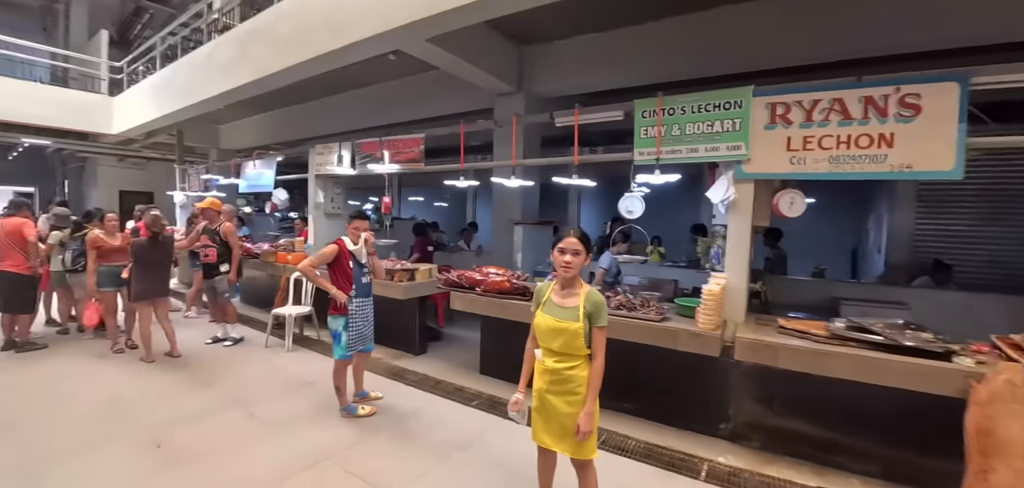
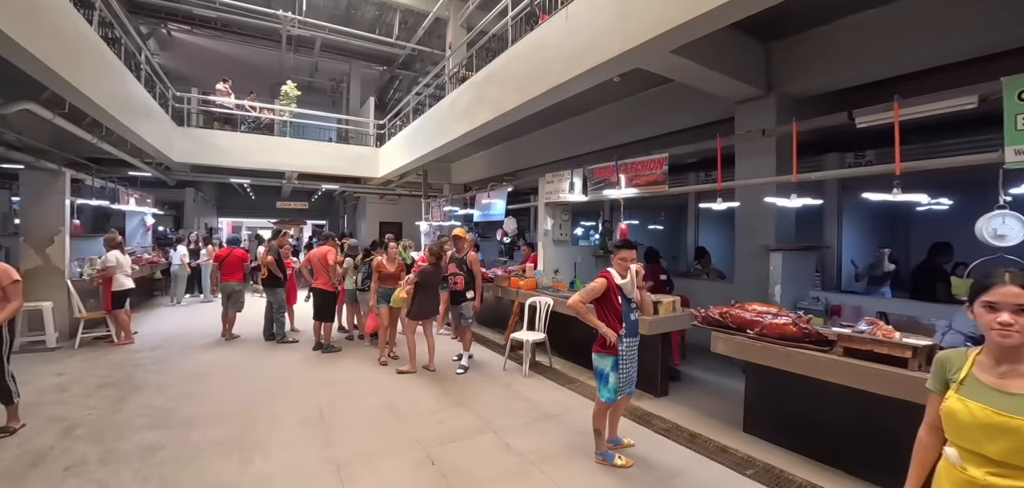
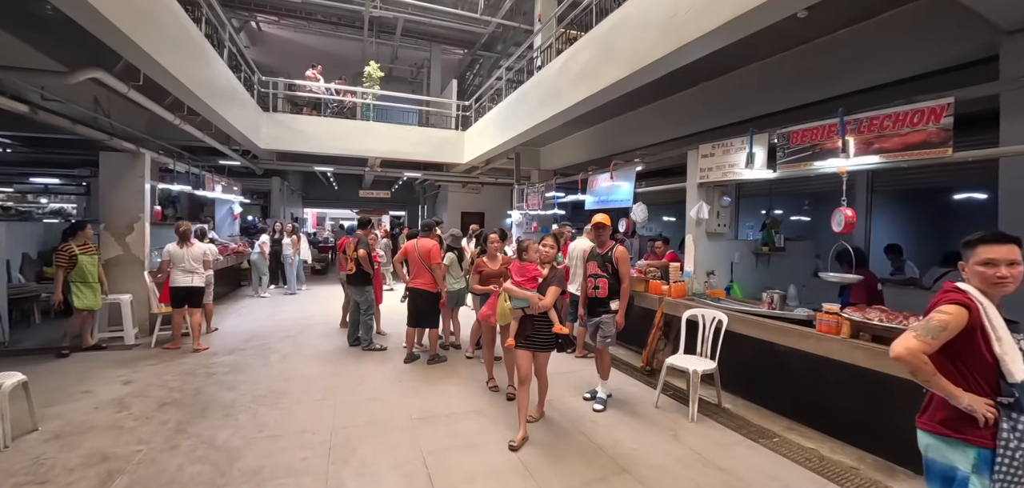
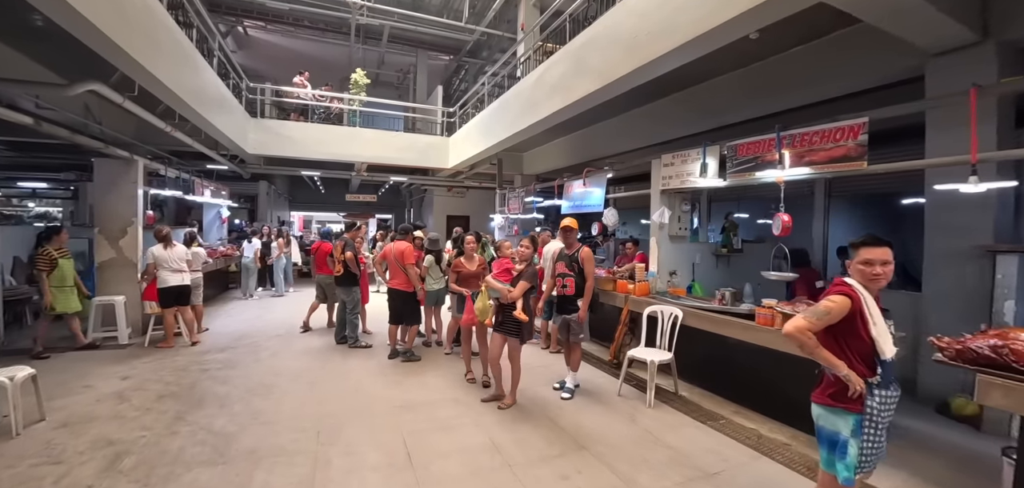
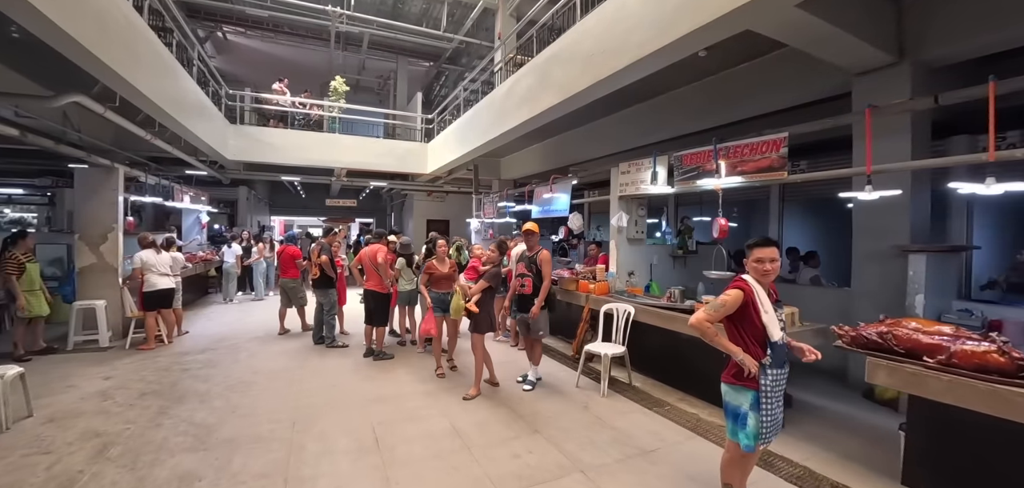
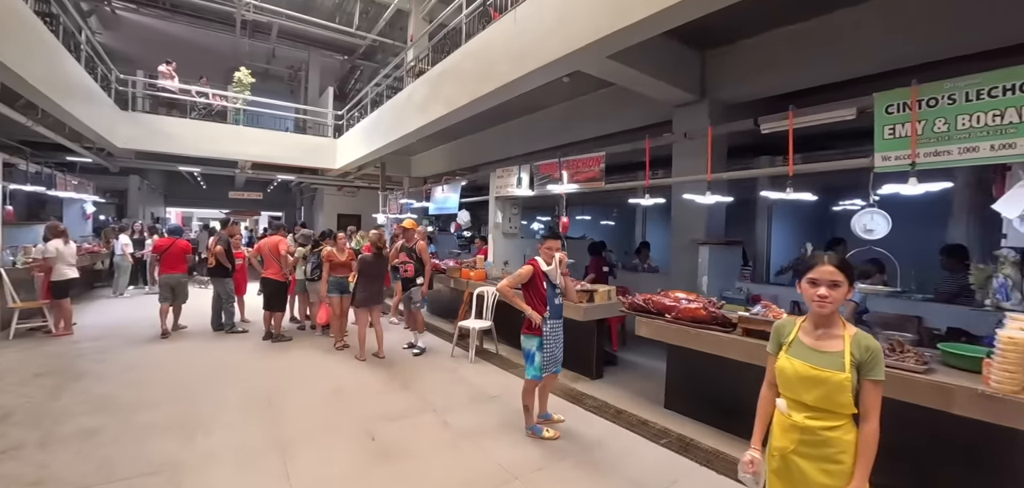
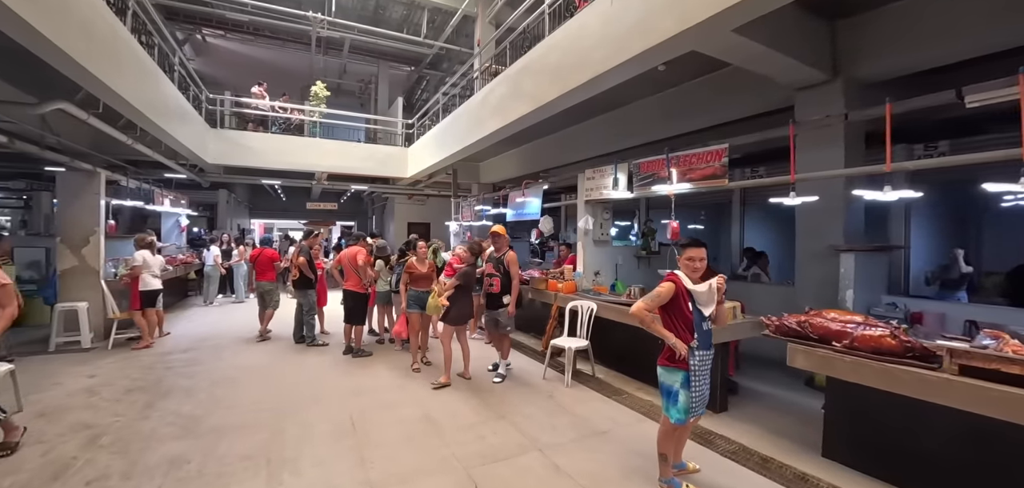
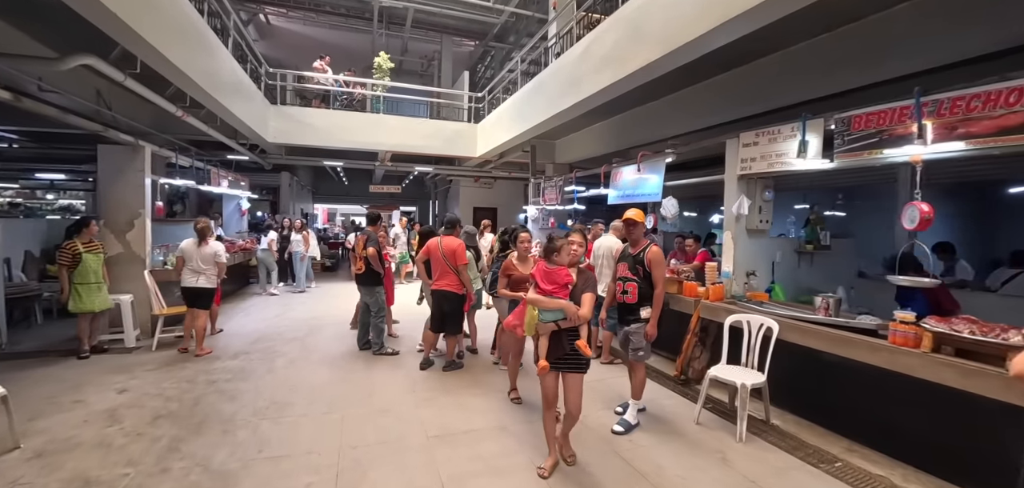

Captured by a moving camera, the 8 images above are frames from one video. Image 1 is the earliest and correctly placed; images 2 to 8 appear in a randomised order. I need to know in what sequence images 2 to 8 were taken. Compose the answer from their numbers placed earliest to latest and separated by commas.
6, 2, 7, 5, 4, 3, 8
